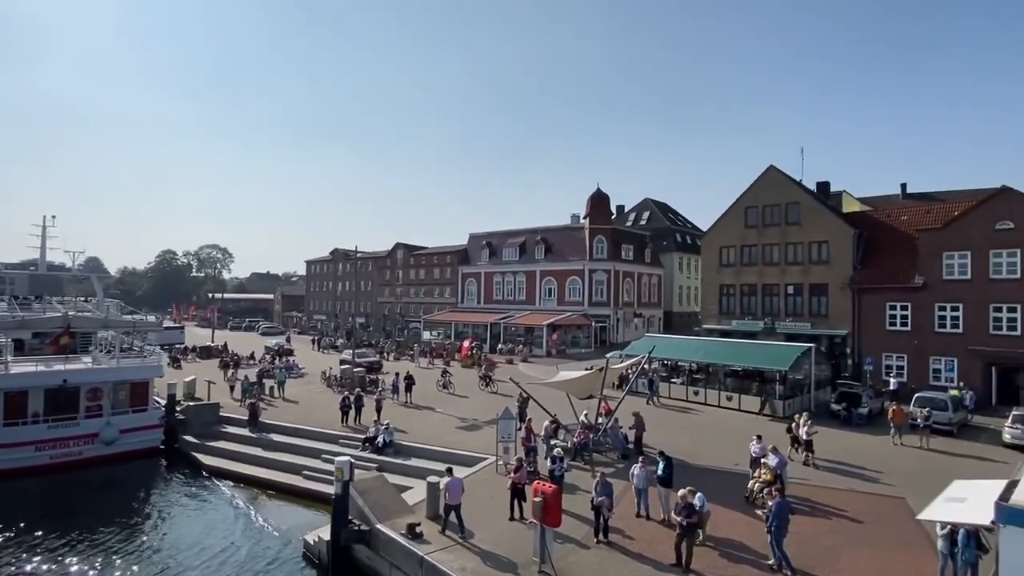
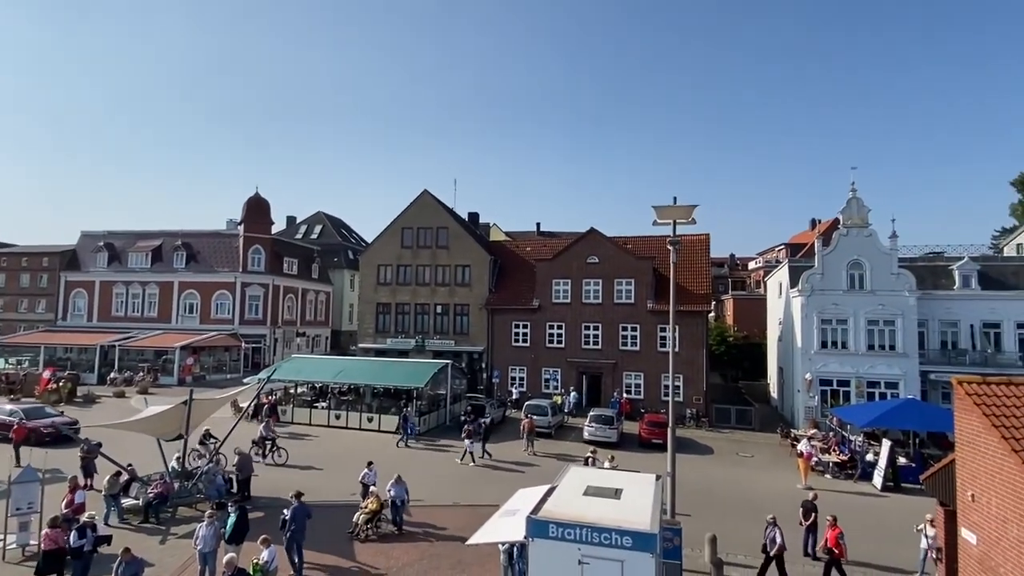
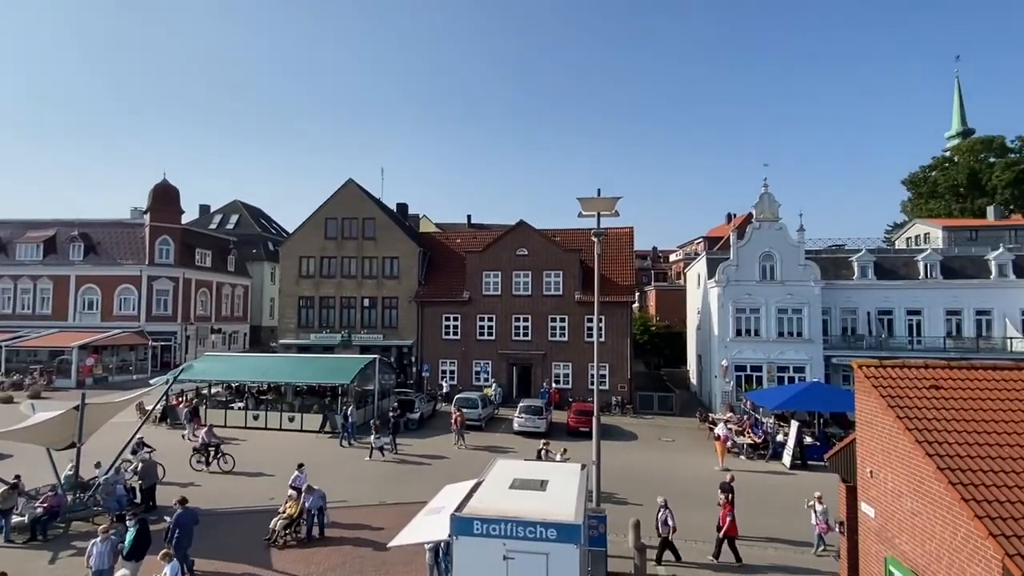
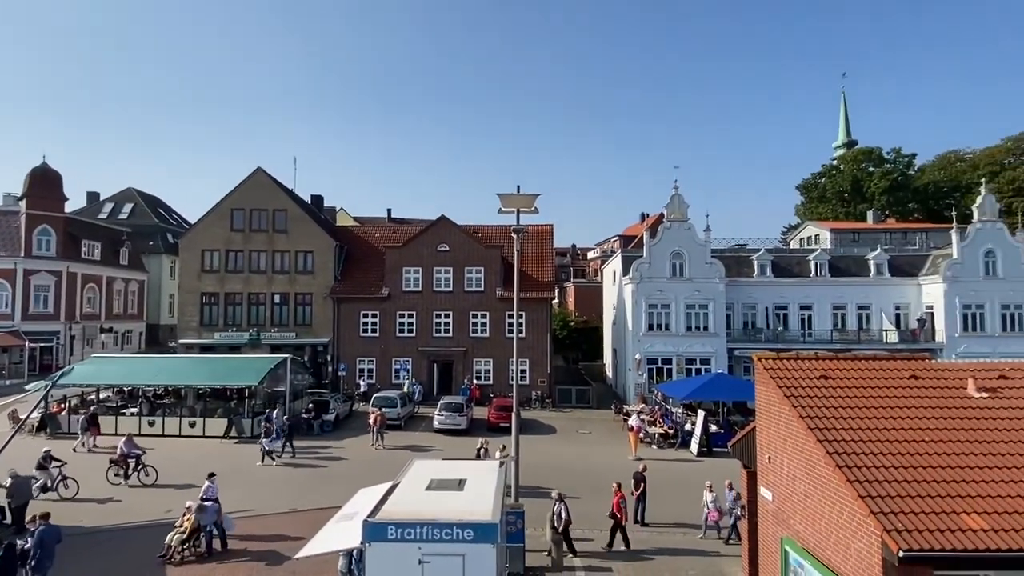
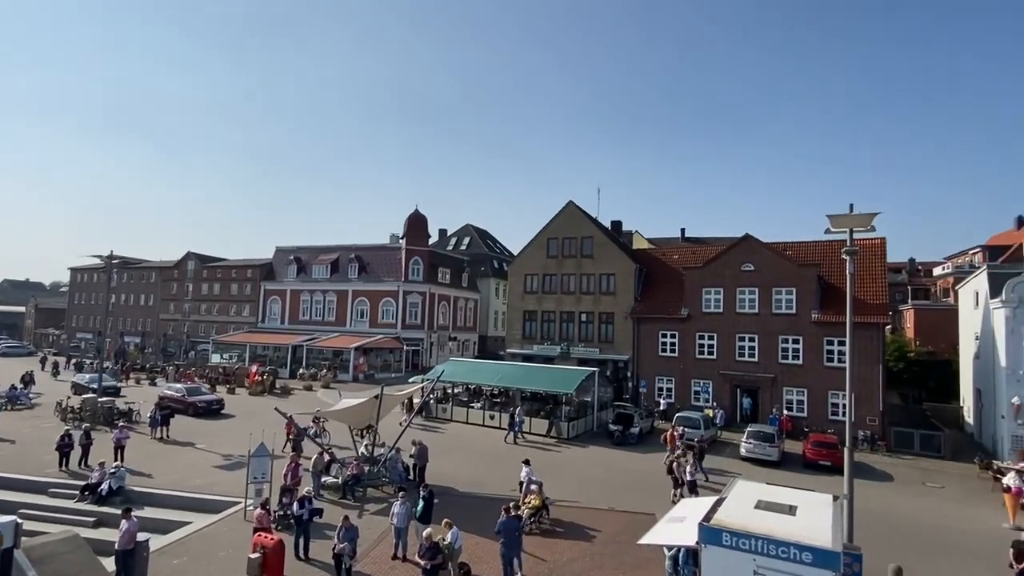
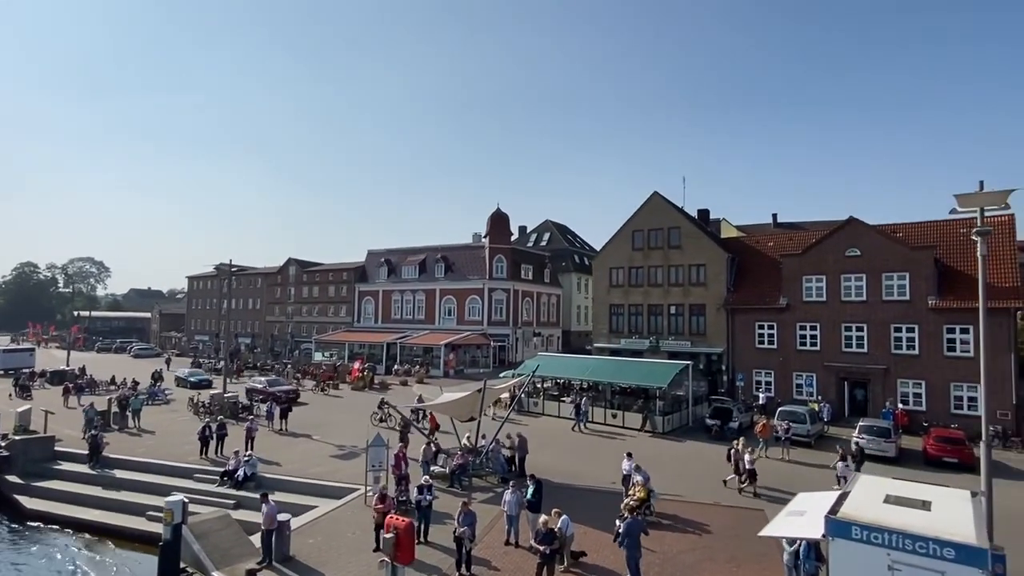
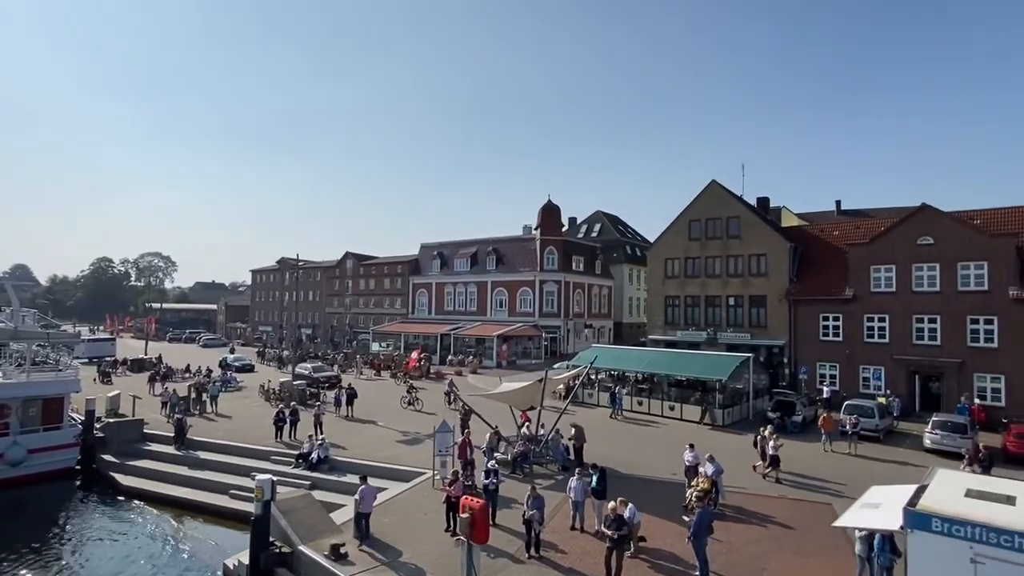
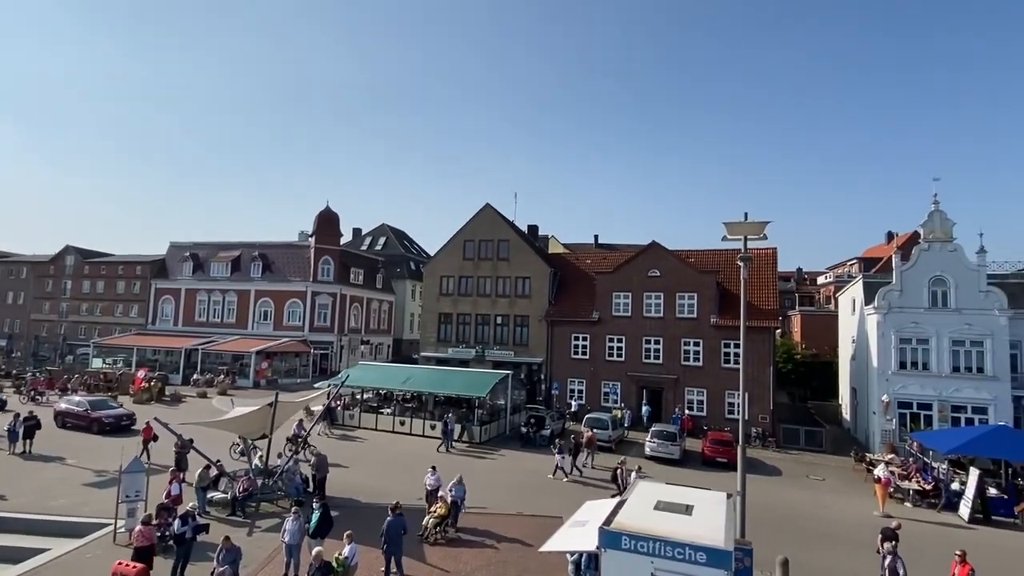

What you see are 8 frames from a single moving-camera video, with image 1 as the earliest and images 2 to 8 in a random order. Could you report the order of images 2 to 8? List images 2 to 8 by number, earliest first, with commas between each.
7, 6, 5, 8, 2, 3, 4
